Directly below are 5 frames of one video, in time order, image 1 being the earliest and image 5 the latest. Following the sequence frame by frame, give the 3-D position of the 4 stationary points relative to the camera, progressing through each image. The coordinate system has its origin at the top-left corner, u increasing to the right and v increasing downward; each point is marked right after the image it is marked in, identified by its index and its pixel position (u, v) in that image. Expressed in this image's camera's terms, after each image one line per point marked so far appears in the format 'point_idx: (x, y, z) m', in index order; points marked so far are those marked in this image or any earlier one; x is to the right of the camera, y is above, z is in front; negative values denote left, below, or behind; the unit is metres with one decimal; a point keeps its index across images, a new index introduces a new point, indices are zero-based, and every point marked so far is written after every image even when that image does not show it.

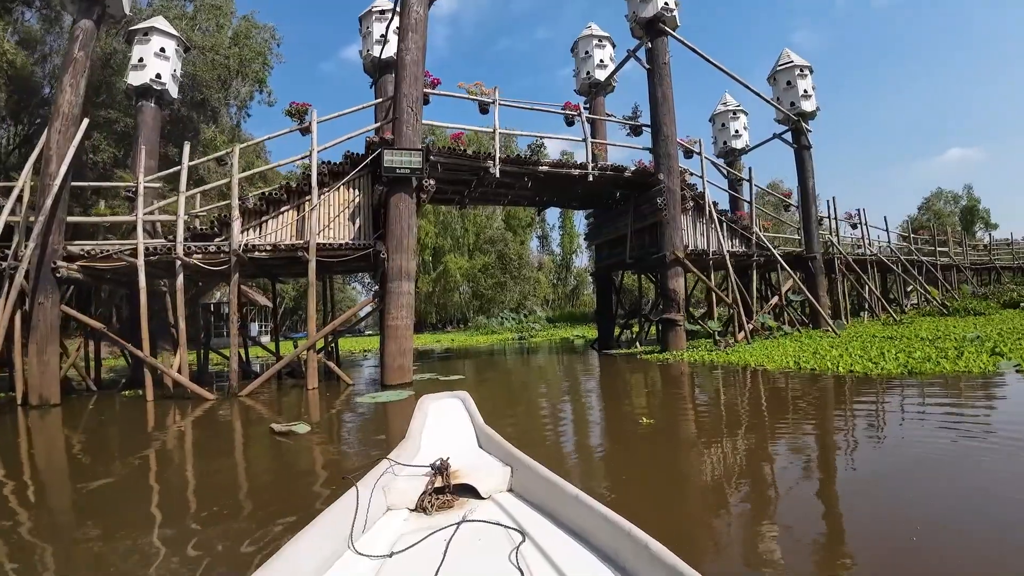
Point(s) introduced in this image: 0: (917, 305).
0: (+11.9, -0.4, +16.3) m
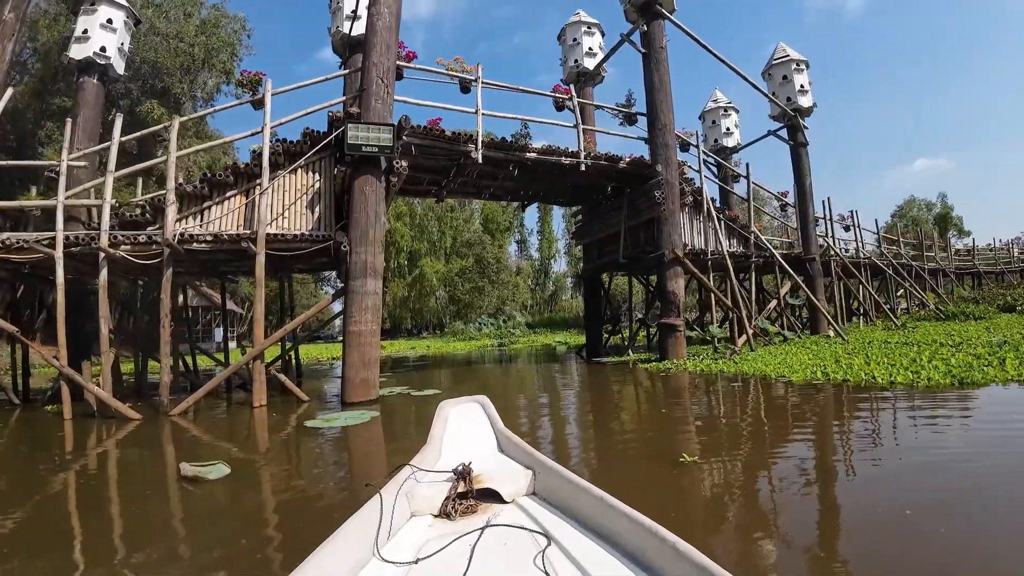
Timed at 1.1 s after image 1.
0: (+11.3, -0.6, +15.9) m
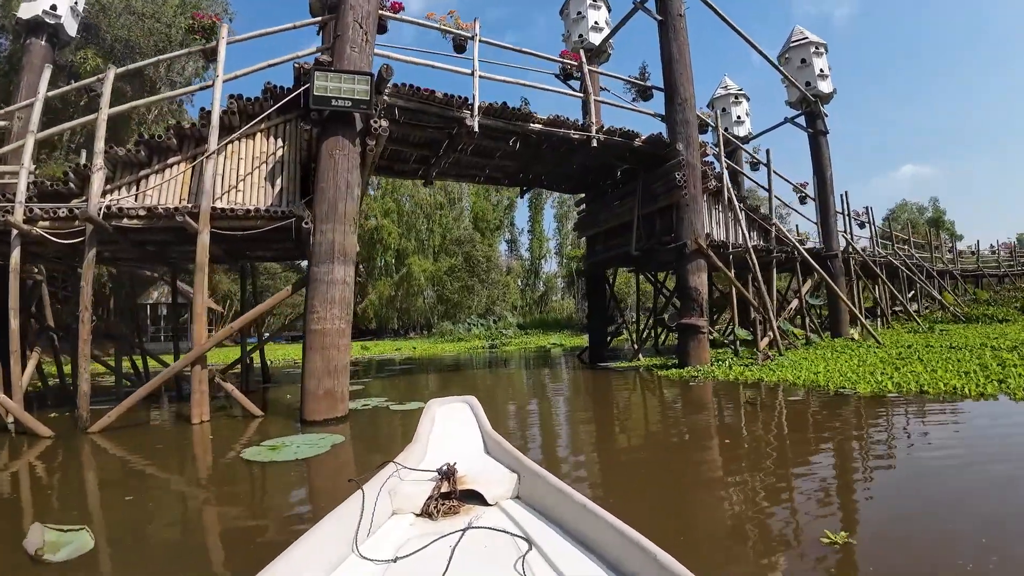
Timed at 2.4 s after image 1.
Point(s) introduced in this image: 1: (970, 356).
0: (+11.1, -0.7, +15.1) m
1: (+6.9, -1.1, +8.2) m
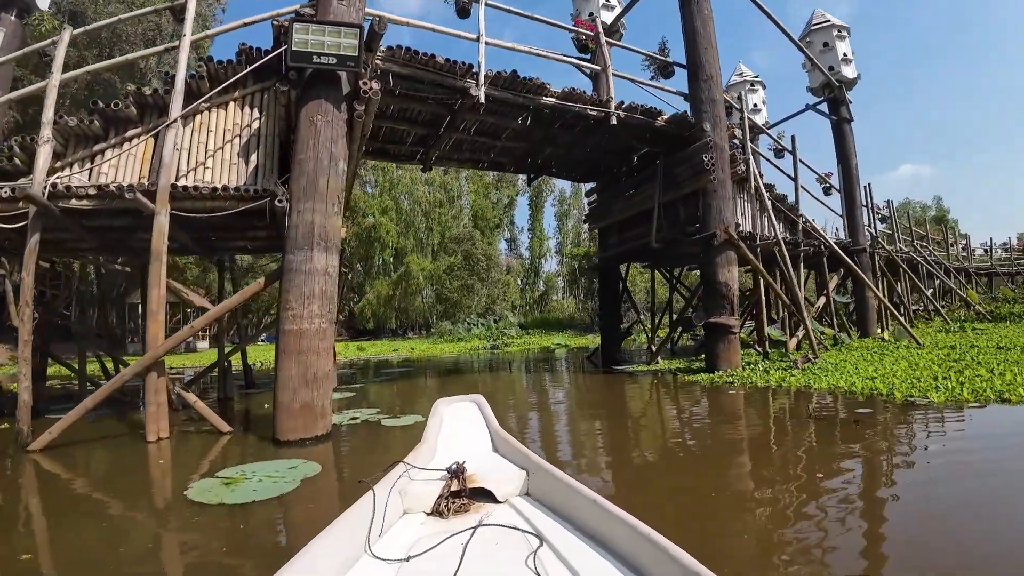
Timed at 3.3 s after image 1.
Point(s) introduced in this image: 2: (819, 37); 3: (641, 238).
0: (+11.2, -0.6, +14.5) m
1: (+7.0, -1.0, +7.6) m
2: (+5.9, +4.8, +10.6) m
3: (+2.2, +0.8, +10.2) m
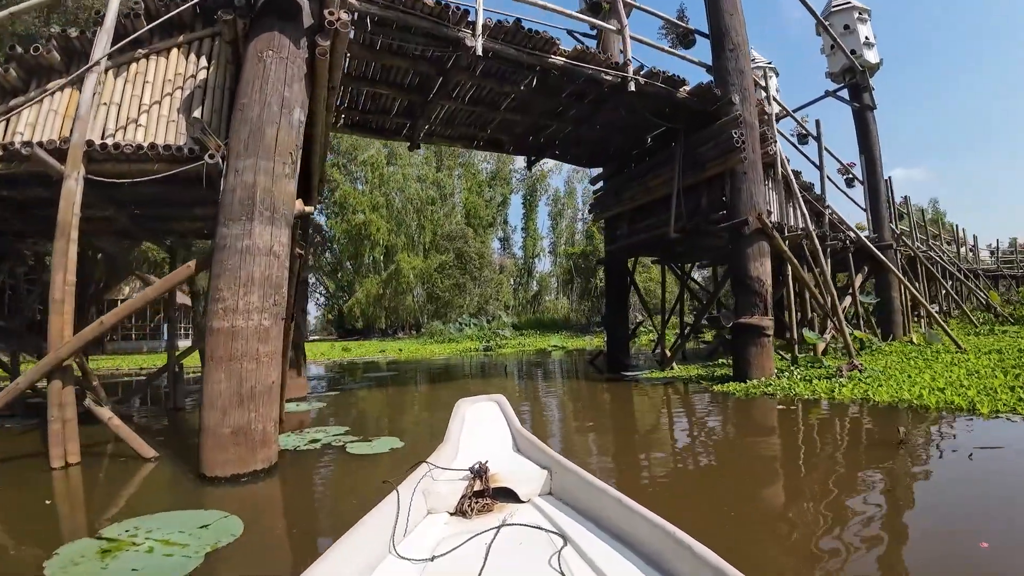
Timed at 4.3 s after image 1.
0: (+11.1, -0.6, +13.9) m
1: (+7.0, -1.0, +6.9) m
2: (+5.9, +4.8, +9.9) m
3: (+2.1, +0.9, +9.5) m
